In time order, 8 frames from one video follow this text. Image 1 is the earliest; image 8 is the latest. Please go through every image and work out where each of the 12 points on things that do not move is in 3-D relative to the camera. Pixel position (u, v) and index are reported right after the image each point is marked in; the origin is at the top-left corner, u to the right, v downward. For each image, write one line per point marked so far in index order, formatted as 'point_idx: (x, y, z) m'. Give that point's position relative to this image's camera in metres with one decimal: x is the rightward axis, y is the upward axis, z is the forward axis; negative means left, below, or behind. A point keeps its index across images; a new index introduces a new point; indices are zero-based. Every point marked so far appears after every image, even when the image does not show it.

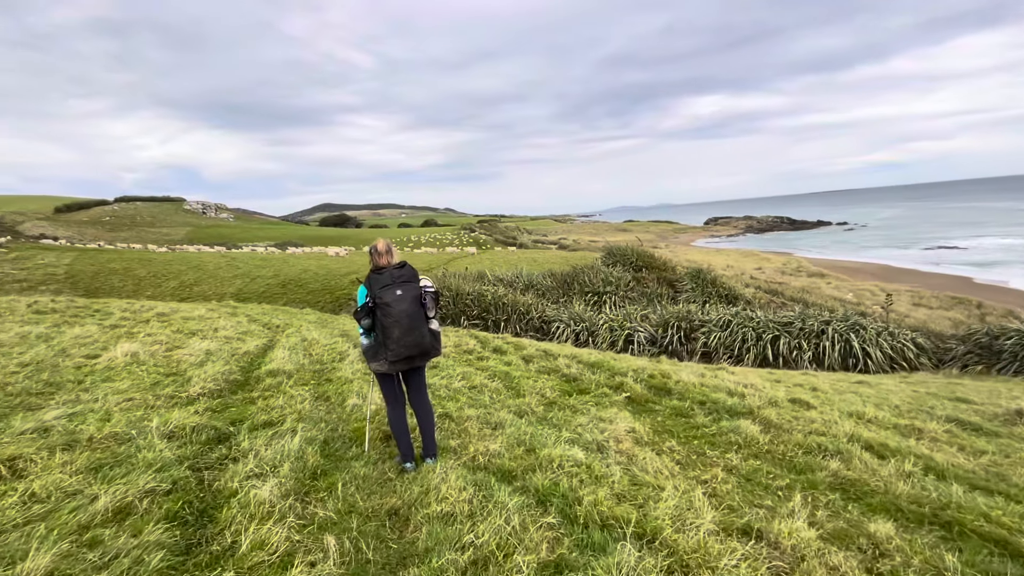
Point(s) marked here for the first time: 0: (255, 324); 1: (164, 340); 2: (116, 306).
0: (-6.8, -0.9, +12.7) m
1: (-6.5, -1.0, +9.0) m
2: (-11.2, -0.5, +13.7) m
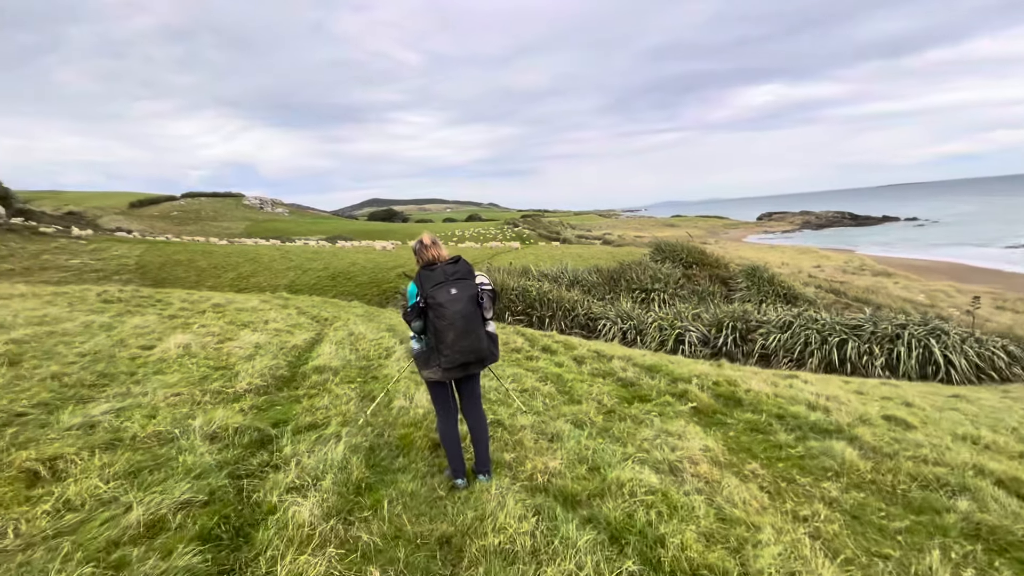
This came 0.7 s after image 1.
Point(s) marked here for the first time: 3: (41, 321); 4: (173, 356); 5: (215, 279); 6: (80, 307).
0: (-5.5, -0.8, +12.8) m
1: (-5.5, -0.8, +9.1) m
2: (-9.8, -0.2, +14.2) m
3: (-8.3, -0.6, +8.4) m
4: (-4.8, -1.0, +6.8) m
5: (-11.4, +0.4, +18.6) m
6: (-9.6, -0.4, +10.7) m
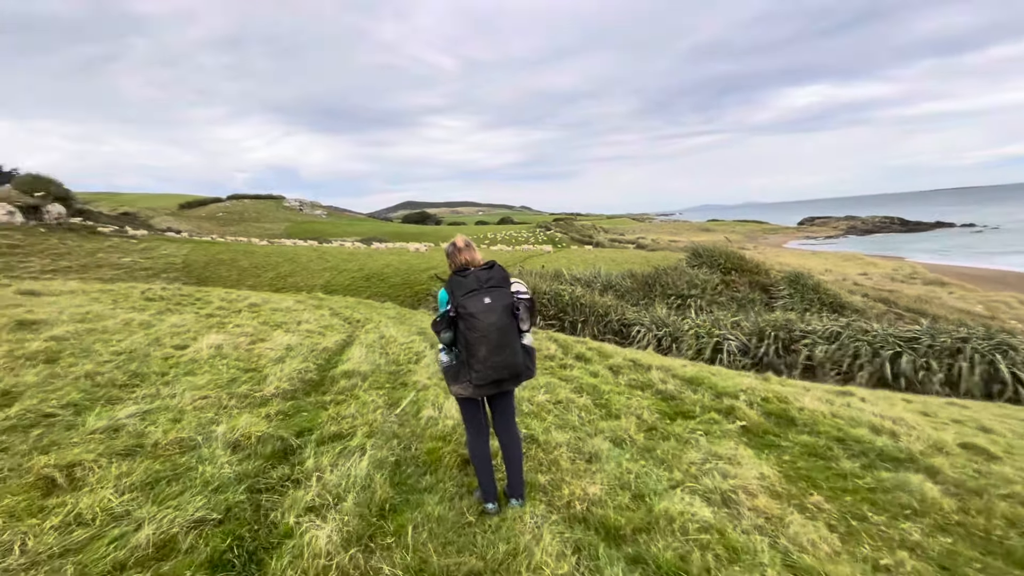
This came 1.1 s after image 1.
0: (-4.6, -0.8, +12.8) m
1: (-4.9, -0.8, +9.1) m
2: (-8.9, -0.2, +14.4) m
3: (-7.7, -0.5, +8.6) m
4: (-4.3, -1.0, +6.7) m
5: (-10.2, +0.4, +19.0) m
6: (-8.8, -0.4, +11.0) m
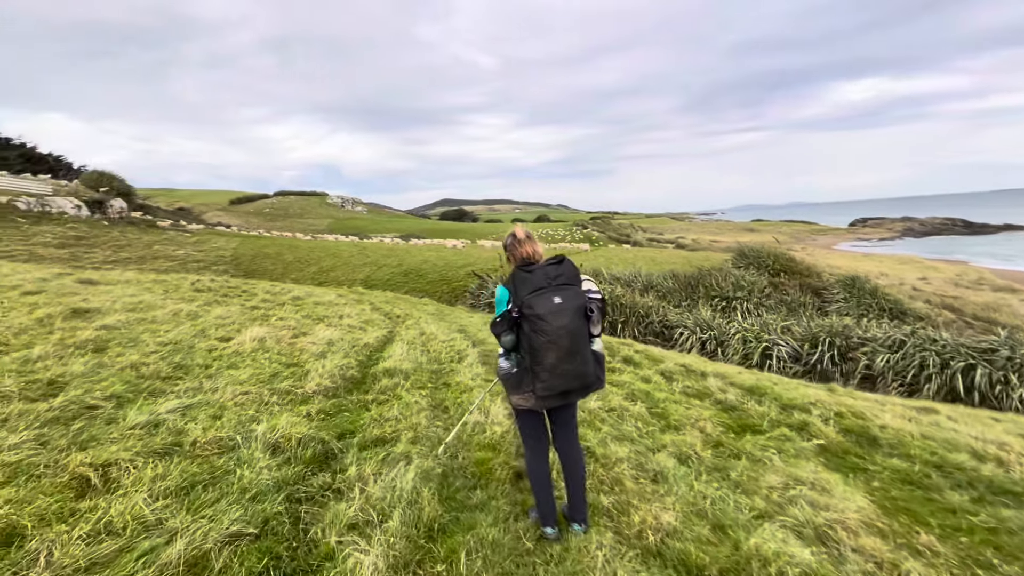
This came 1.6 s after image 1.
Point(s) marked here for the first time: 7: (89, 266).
0: (-3.5, -0.6, +12.7) m
1: (-4.1, -0.7, +9.0) m
2: (-7.6, 0.0, +14.6) m
3: (-6.9, -0.4, +8.8) m
4: (-3.6, -0.9, +6.6) m
5: (-8.6, +0.6, +19.3) m
6: (-7.9, -0.2, +11.2) m
7: (-14.3, +0.8, +16.4) m
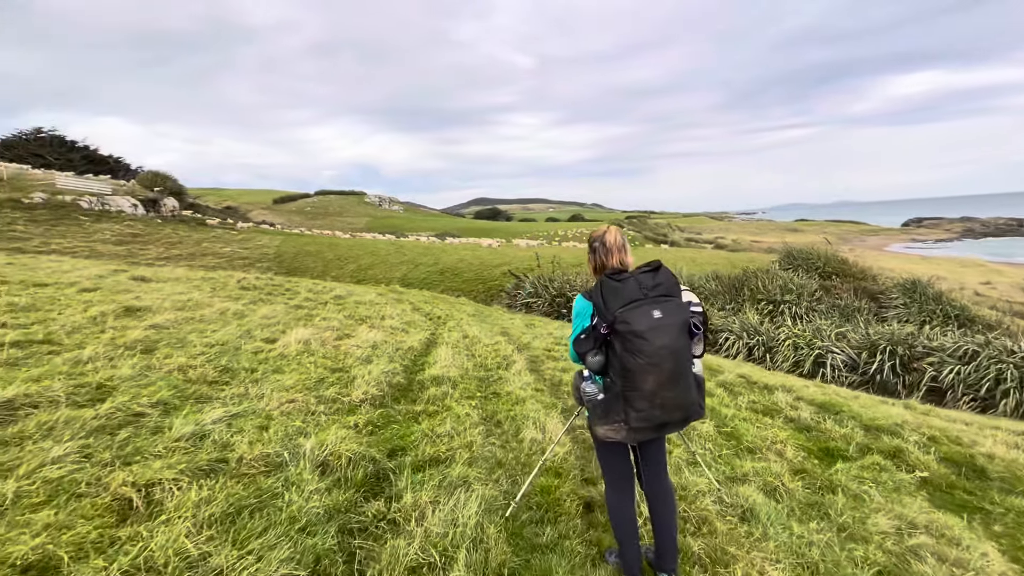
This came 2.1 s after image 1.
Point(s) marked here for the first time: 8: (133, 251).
0: (-2.4, -0.7, +12.5) m
1: (-3.2, -0.7, +8.9) m
2: (-6.4, +0.1, +14.7) m
3: (-6.0, -0.3, +8.8) m
4: (-2.9, -0.9, +6.5) m
5: (-7.0, +0.7, +19.4) m
6: (-6.8, -0.1, +11.3) m
7: (-12.9, +0.9, +17.0) m
8: (-14.0, +1.4, +18.0) m
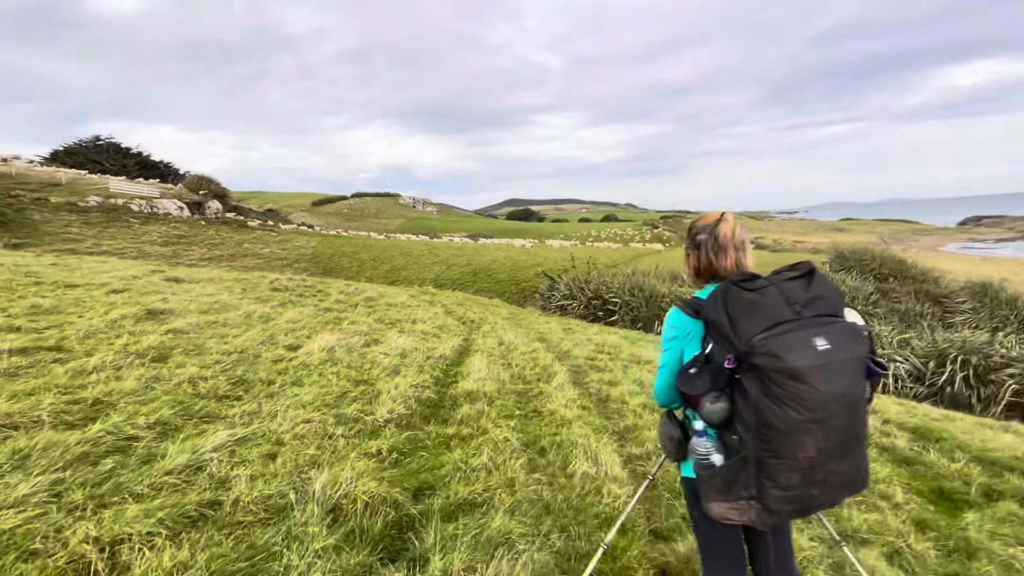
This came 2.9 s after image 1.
0: (-1.5, -0.7, +11.9) m
1: (-2.5, -0.7, +8.4) m
2: (-5.3, 0.0, +14.4) m
3: (-5.3, -0.4, +8.5) m
4: (-2.4, -0.9, +5.9) m
5: (-5.6, +0.7, +19.1) m
6: (-6.0, -0.2, +11.0) m
7: (-11.7, +0.9, +17.1) m
8: (-12.7, +1.4, +18.2) m
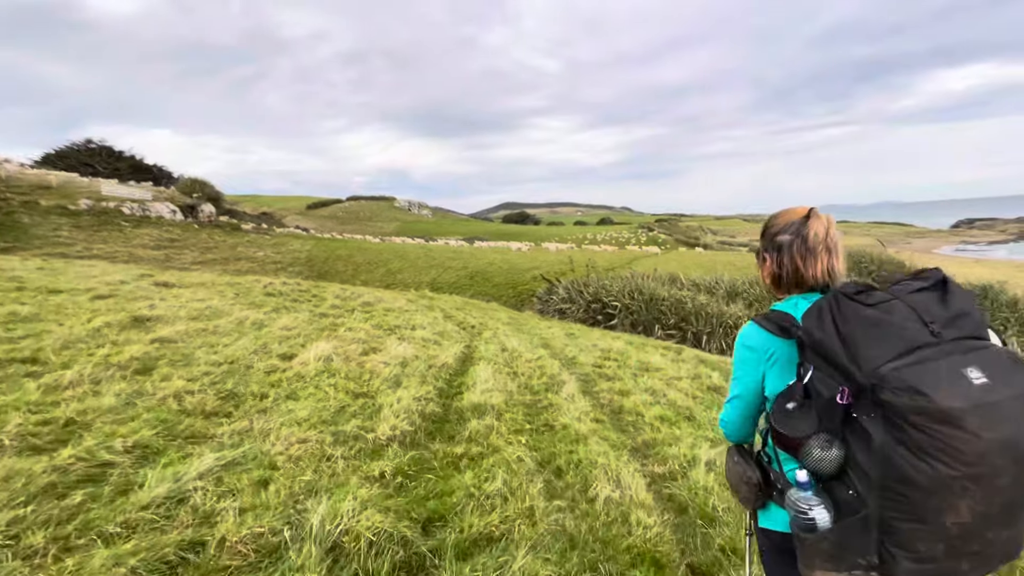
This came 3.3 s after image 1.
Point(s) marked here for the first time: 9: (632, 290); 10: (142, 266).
0: (-1.5, -0.8, +11.6) m
1: (-2.5, -0.8, +8.0) m
2: (-5.3, -0.1, +14.0) m
3: (-5.2, -0.5, +8.1) m
4: (-2.3, -1.0, +5.6) m
5: (-5.6, +0.5, +18.7) m
6: (-5.9, -0.3, +10.6) m
7: (-11.7, +0.7, +16.6) m
8: (-12.7, +1.2, +17.7) m
9: (+4.0, -0.1, +16.0) m
10: (-12.3, +0.7, +16.0) m
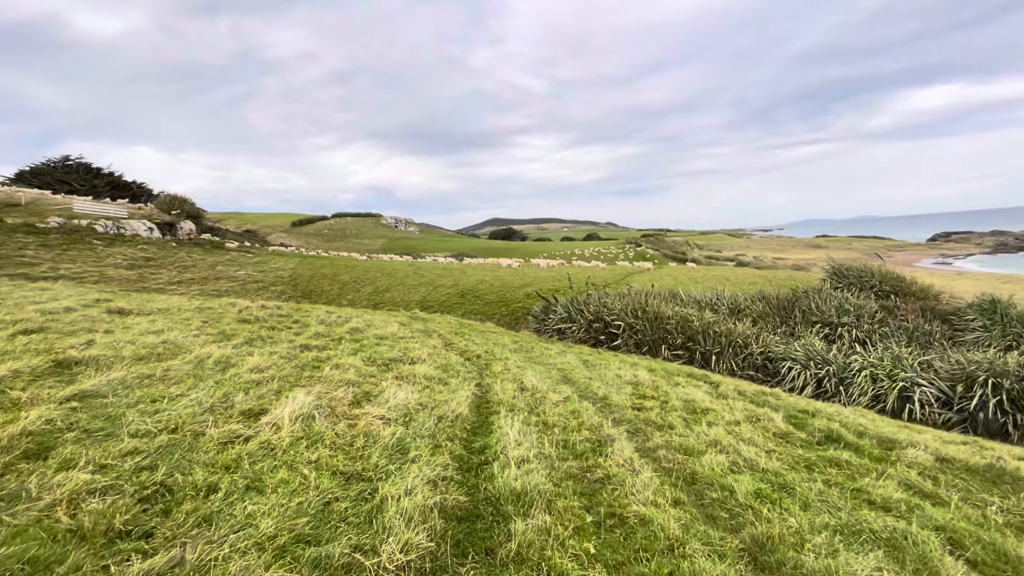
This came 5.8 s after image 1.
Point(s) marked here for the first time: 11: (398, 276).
0: (-1.2, -1.3, +10.1) m
1: (-2.1, -1.2, +6.5) m
2: (-5.1, -0.7, +12.5) m
3: (-4.9, -0.9, +6.5) m
4: (-1.9, -1.3, +4.1) m
5: (-5.6, -0.3, +17.2) m
6: (-5.7, -0.8, +9.0) m
7: (-11.6, 0.0, +14.9) m
8: (-12.7, +0.4, +16.0) m
9: (+4.1, -0.7, +14.7) m
10: (-12.2, 0.0, +14.3) m
11: (-4.4, +0.4, +19.3) m
